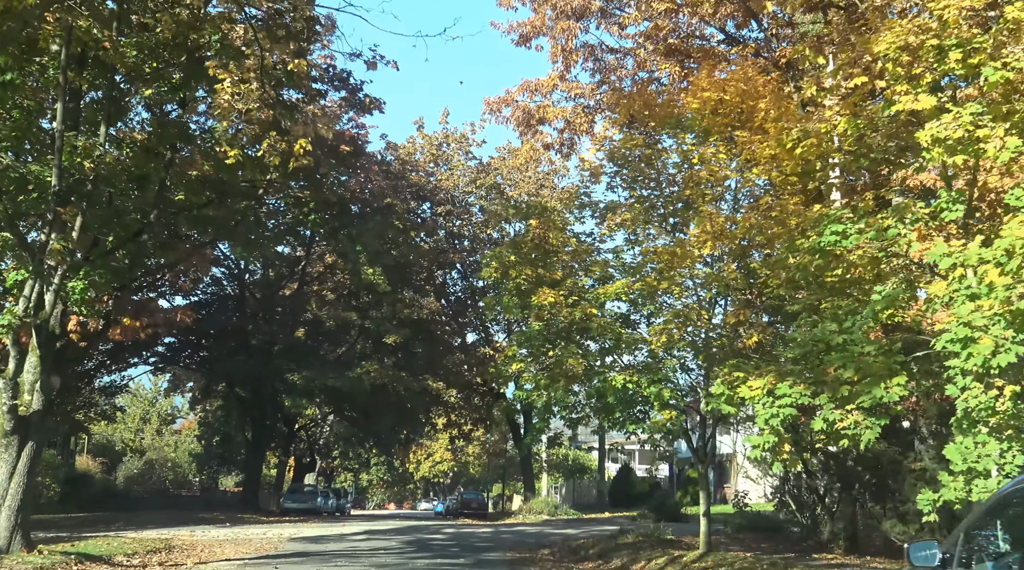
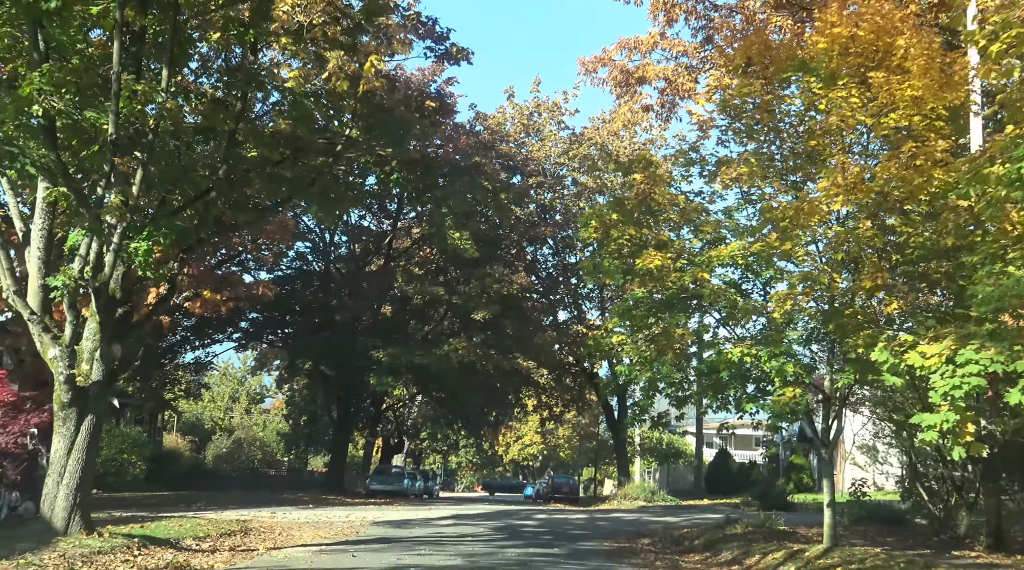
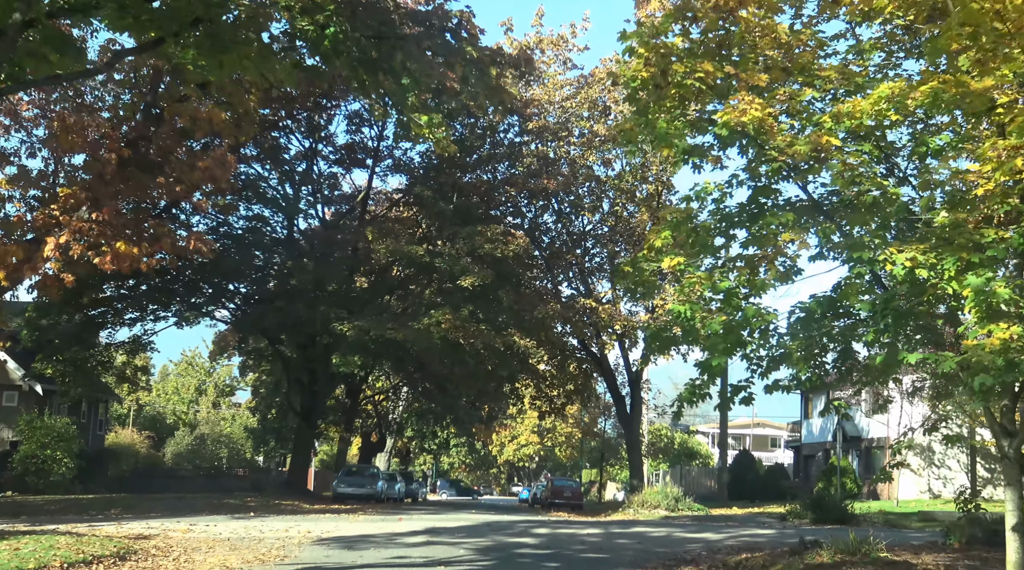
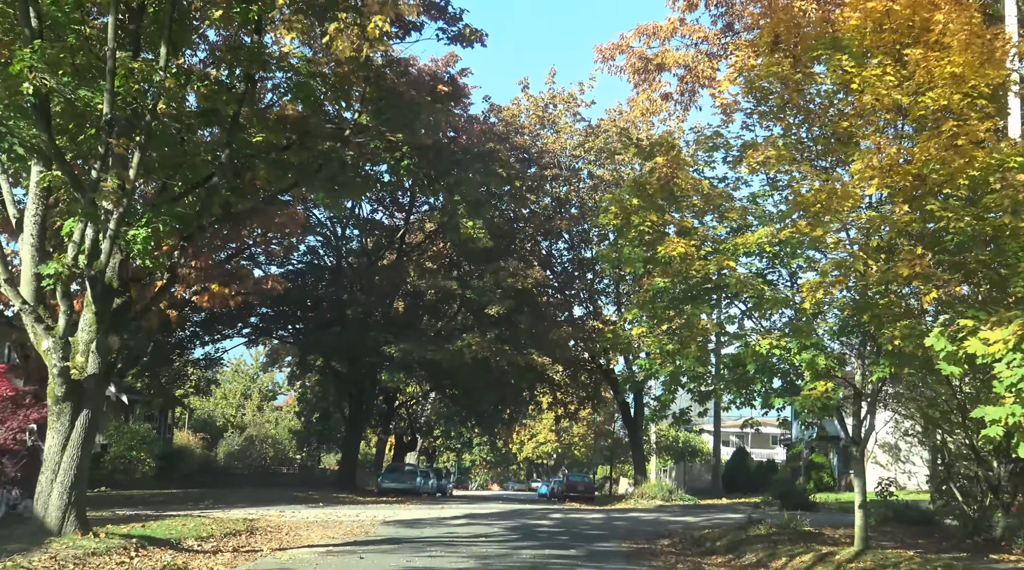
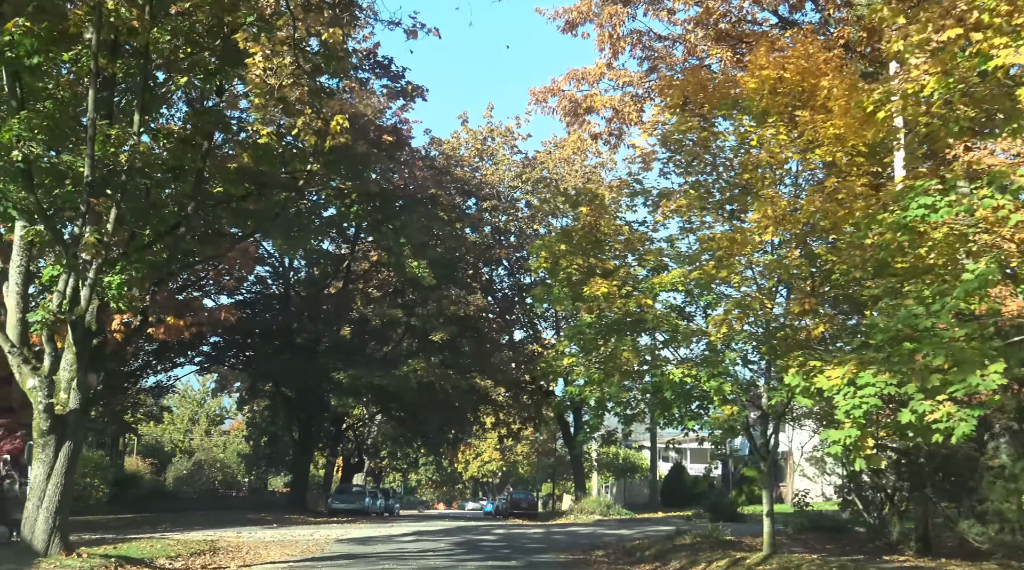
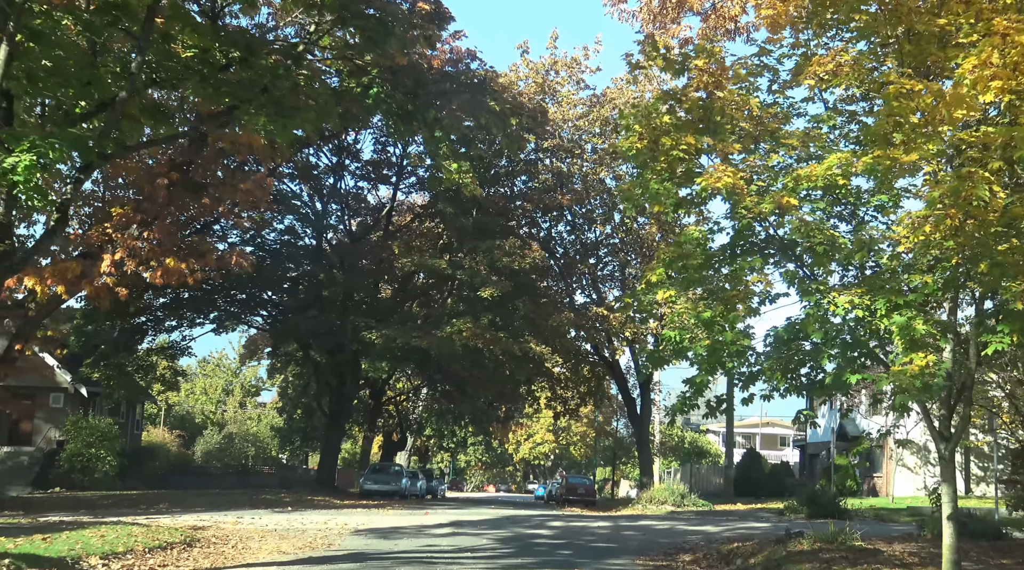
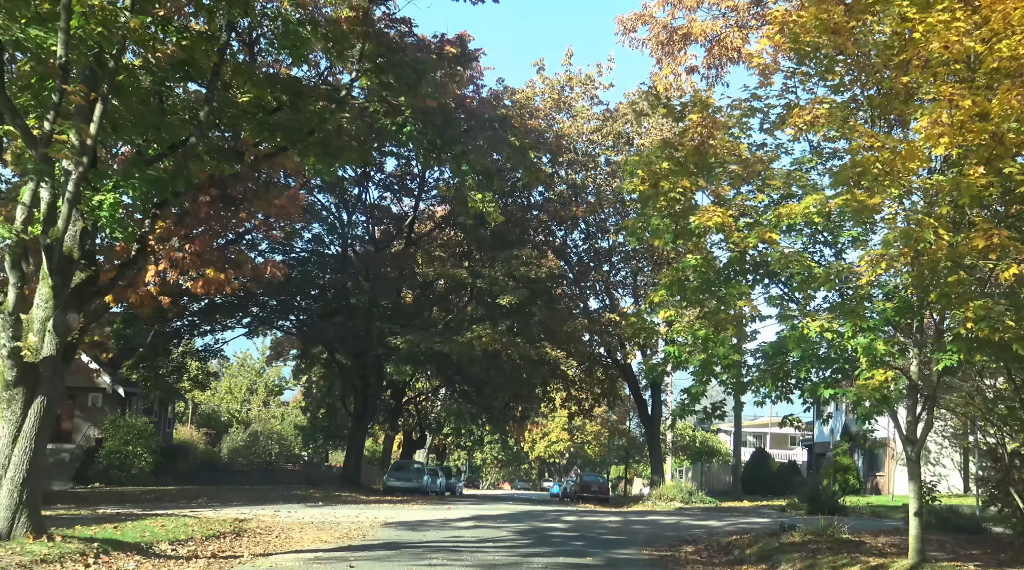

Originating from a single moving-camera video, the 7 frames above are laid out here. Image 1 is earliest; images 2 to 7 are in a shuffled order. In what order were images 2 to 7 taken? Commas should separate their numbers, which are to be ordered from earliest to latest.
5, 2, 4, 7, 6, 3
